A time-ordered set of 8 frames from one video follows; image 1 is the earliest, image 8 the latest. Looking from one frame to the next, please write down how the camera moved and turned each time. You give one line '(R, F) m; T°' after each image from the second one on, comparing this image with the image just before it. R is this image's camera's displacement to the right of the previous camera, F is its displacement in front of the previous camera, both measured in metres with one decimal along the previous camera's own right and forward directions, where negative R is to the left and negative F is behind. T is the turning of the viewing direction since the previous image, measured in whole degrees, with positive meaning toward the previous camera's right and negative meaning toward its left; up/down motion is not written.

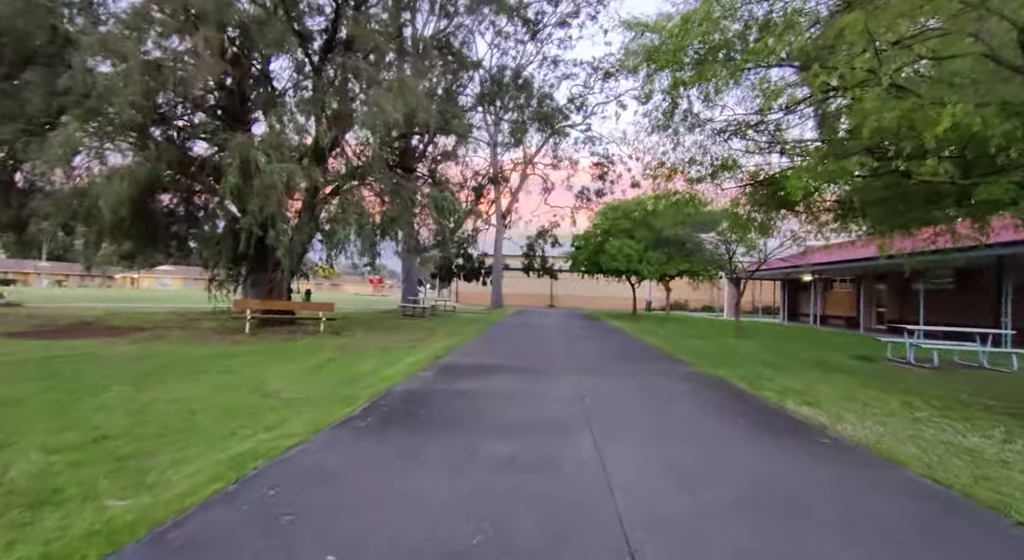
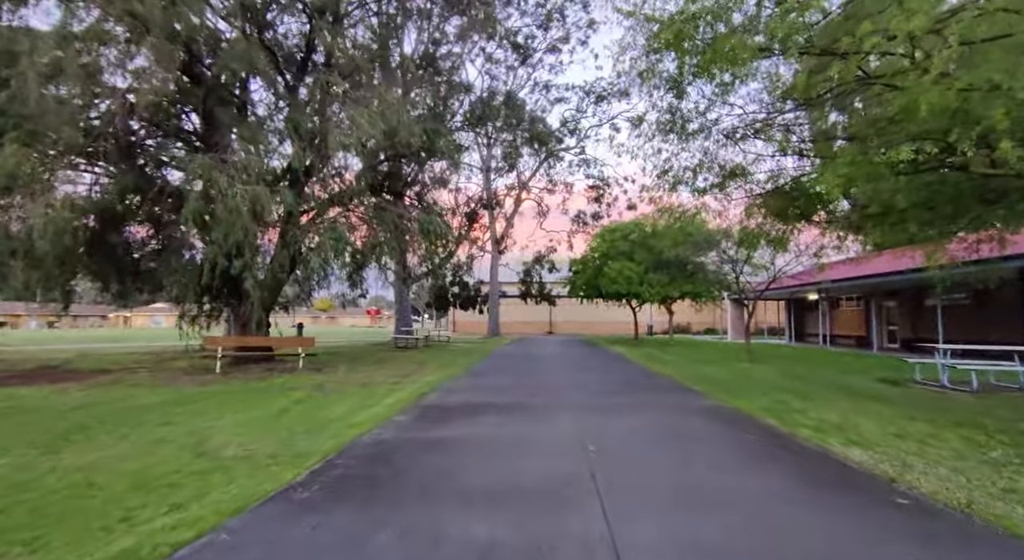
(+0.2, +1.3) m; 0°
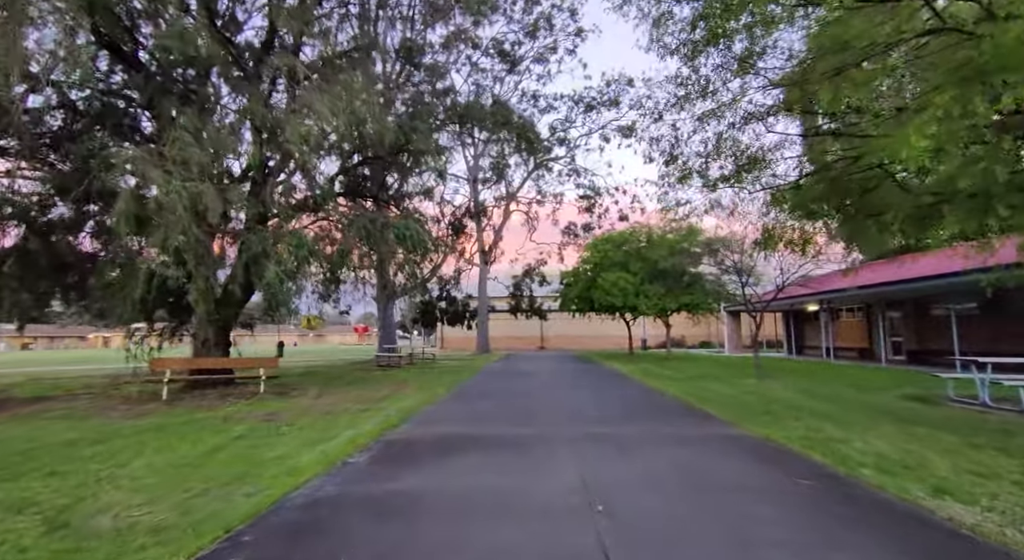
(+0.1, +1.7) m; +1°
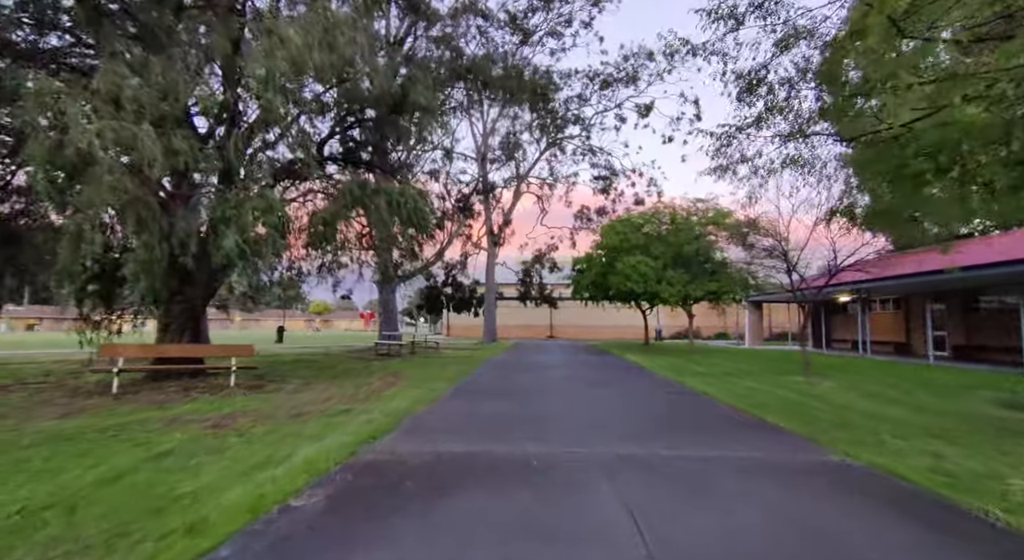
(-0.1, +2.3) m; -1°
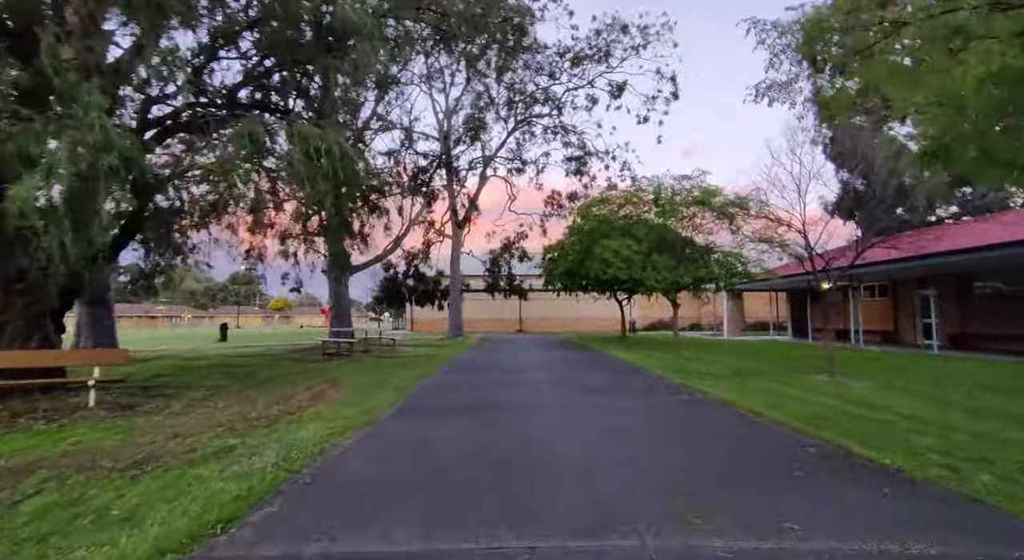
(0.0, +3.1) m; +4°
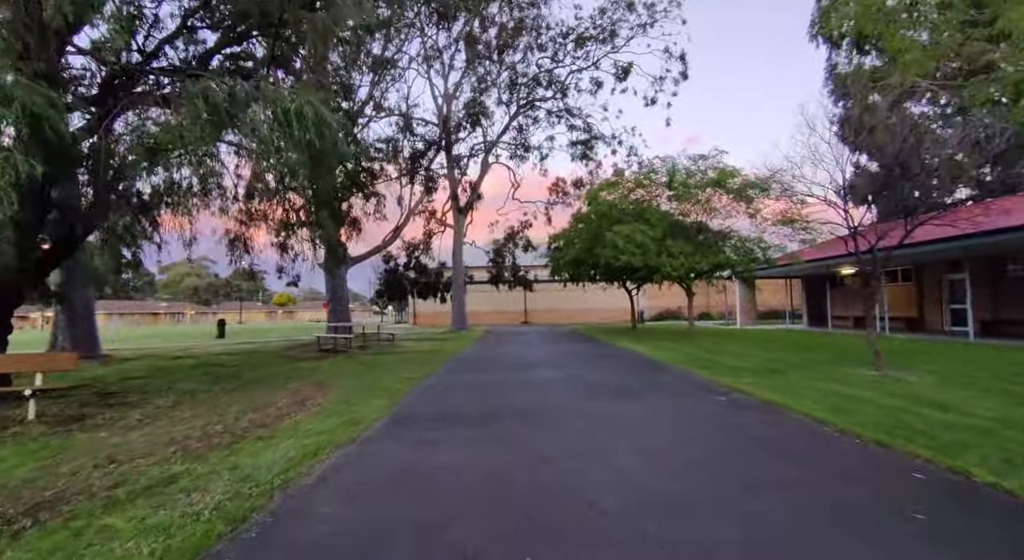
(-0.1, +1.4) m; 0°
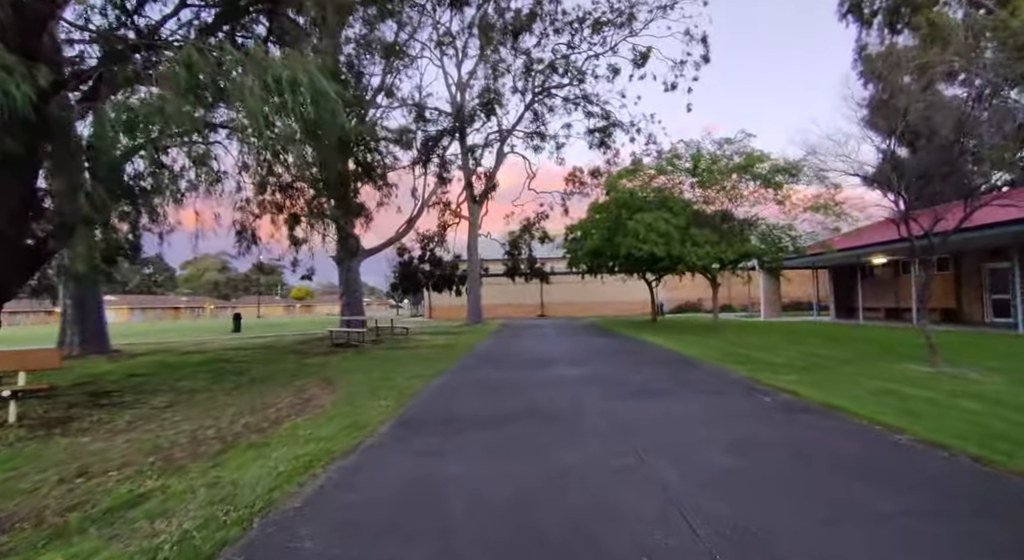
(-0.1, +0.8) m; -2°
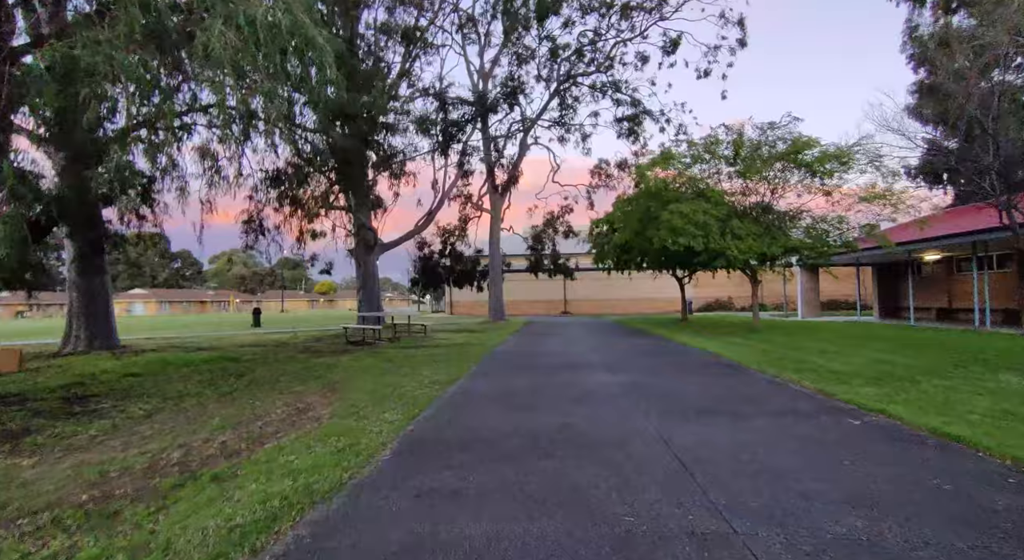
(-0.1, +1.3) m; -2°
